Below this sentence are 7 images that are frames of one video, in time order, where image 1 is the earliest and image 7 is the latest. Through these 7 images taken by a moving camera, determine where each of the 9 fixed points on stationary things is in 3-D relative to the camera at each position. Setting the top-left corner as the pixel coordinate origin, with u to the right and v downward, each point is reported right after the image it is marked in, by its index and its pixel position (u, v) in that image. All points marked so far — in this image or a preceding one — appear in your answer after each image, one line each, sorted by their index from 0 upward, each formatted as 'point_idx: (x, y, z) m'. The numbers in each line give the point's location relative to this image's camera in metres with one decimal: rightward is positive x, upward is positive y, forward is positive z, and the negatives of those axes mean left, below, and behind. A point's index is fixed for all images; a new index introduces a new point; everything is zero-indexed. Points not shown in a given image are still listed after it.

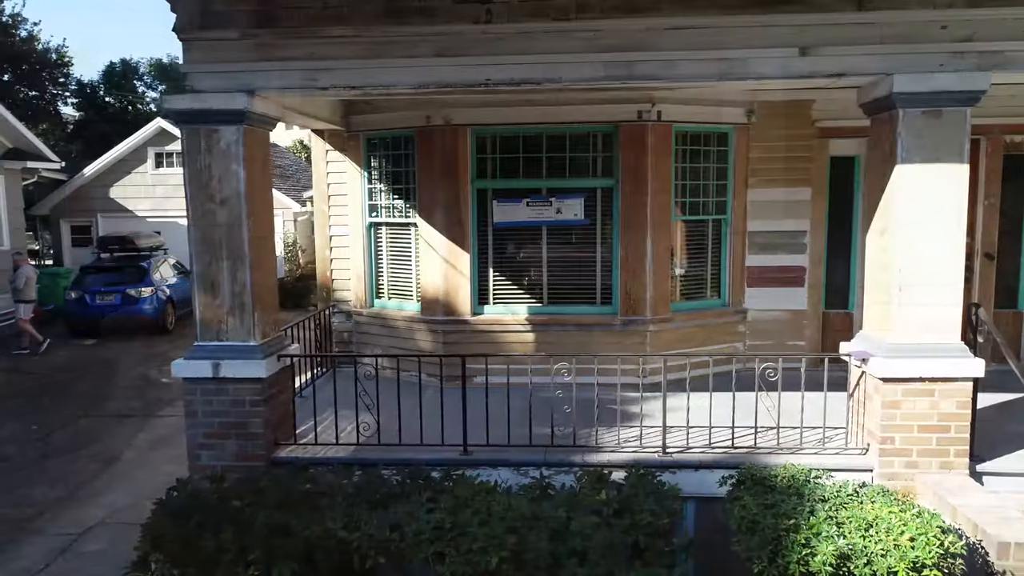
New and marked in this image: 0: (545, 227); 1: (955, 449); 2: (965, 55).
0: (+0.2, +0.4, +6.5) m
1: (+1.8, -0.6, +4.5) m
2: (+1.7, +0.9, +4.4) m
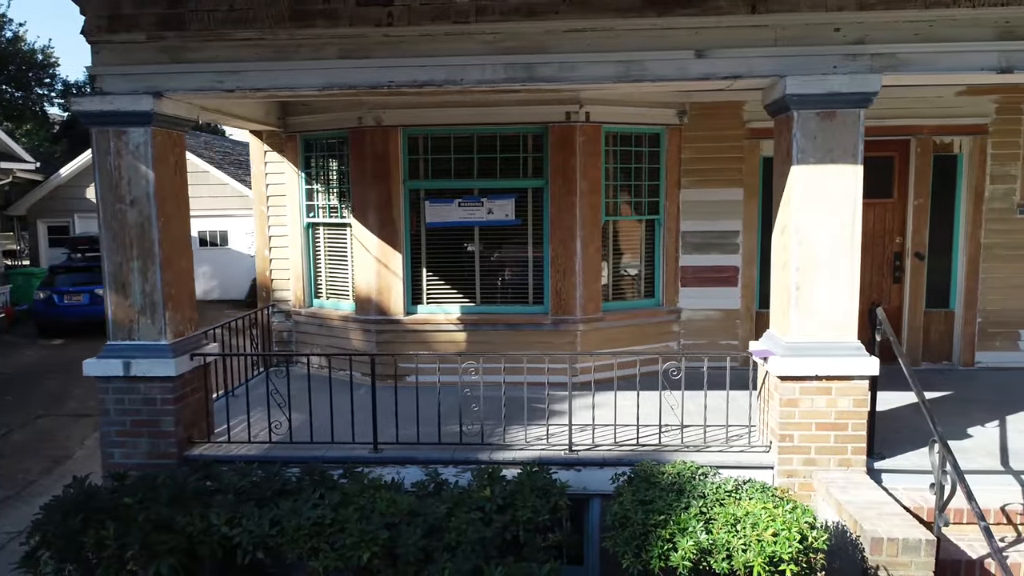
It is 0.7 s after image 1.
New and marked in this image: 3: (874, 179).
0: (-0.2, +0.4, +6.6) m
1: (+1.4, -0.6, +4.6) m
2: (+1.3, +0.9, +4.4) m
3: (+2.2, +0.7, +6.8) m
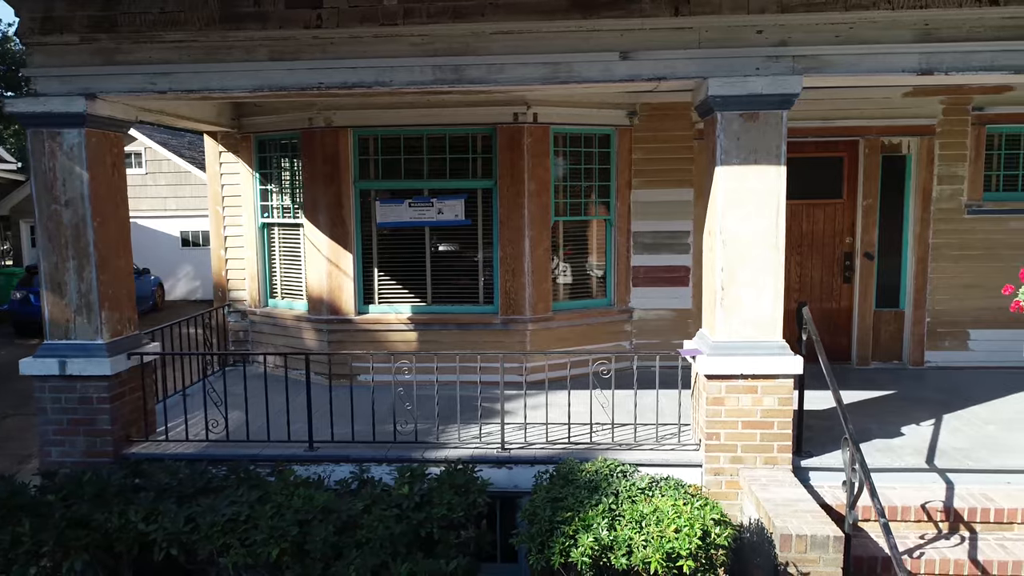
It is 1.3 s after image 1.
0: (-0.5, +0.4, +6.6) m
1: (+1.1, -0.6, +4.6) m
2: (+1.1, +0.9, +4.5) m
3: (+1.9, +0.7, +6.9) m
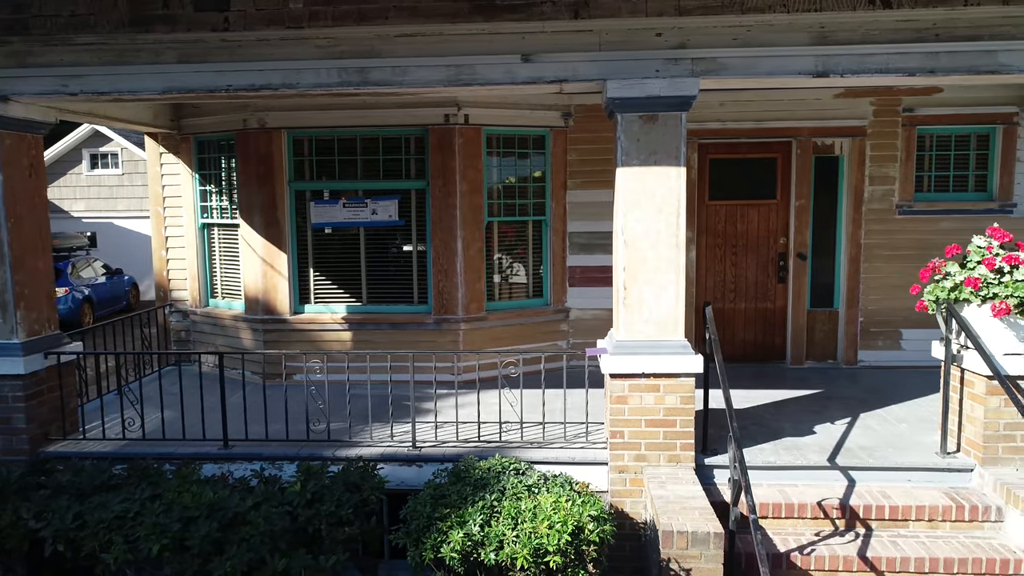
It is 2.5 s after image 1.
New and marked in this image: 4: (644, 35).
0: (-0.9, +0.4, +6.7) m
1: (+0.7, -0.6, +4.7) m
2: (+0.7, +0.9, +4.5) m
3: (+1.5, +0.7, +6.9) m
4: (+0.5, +1.0, +4.5) m
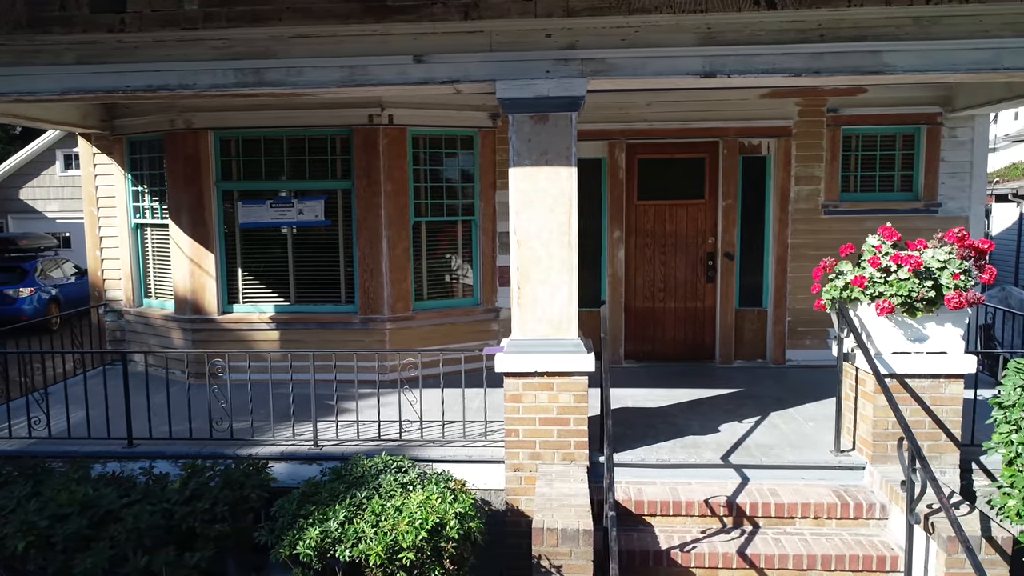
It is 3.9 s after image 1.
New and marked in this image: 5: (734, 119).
0: (-1.3, +0.4, +6.7) m
1: (+0.3, -0.6, +4.7) m
2: (+0.2, +0.9, +4.5) m
3: (+1.1, +0.7, +6.9) m
4: (+0.1, +1.0, +4.5) m
5: (+1.3, +1.0, +6.7) m
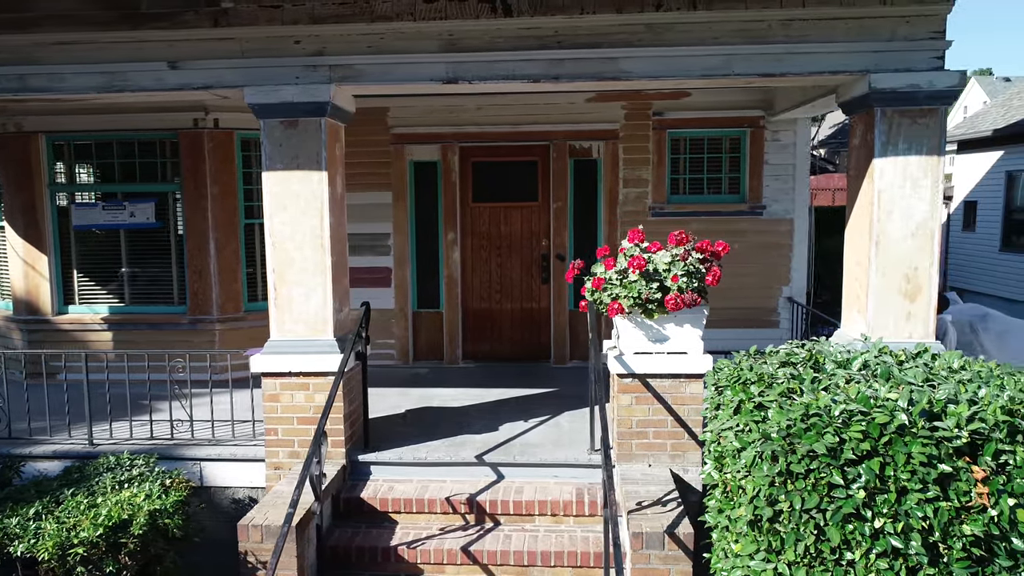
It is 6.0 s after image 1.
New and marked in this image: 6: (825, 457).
0: (-2.3, +0.3, +6.8) m
1: (-0.8, -0.6, +4.8) m
2: (-0.8, +0.9, +4.6) m
3: (0.0, +0.7, +7.0) m
4: (-0.9, +1.0, +4.6) m
5: (+0.3, +1.0, +6.8) m
6: (+0.8, -0.5, +3.0) m
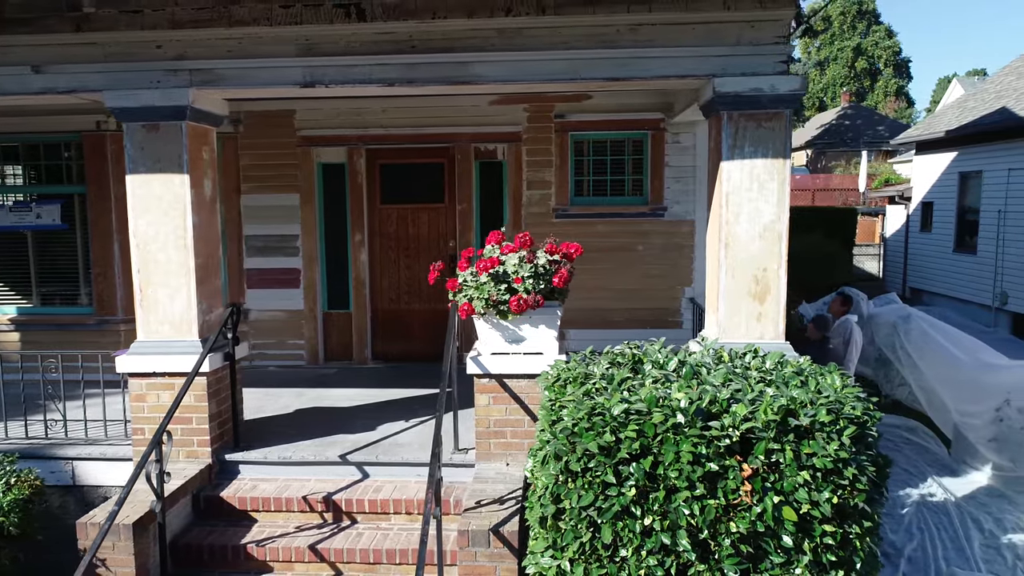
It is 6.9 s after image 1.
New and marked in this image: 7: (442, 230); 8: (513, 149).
0: (-2.9, +0.3, +6.9) m
1: (-1.4, -0.7, +4.9) m
2: (-1.4, +0.9, +4.7) m
3: (-0.5, +0.7, +7.1) m
4: (-1.5, +1.0, +4.7) m
5: (-0.3, +1.0, +6.9) m
6: (+0.2, -0.5, +3.1) m
7: (-0.4, +0.4, +7.1) m
8: (0.0, +0.8, +6.9) m
